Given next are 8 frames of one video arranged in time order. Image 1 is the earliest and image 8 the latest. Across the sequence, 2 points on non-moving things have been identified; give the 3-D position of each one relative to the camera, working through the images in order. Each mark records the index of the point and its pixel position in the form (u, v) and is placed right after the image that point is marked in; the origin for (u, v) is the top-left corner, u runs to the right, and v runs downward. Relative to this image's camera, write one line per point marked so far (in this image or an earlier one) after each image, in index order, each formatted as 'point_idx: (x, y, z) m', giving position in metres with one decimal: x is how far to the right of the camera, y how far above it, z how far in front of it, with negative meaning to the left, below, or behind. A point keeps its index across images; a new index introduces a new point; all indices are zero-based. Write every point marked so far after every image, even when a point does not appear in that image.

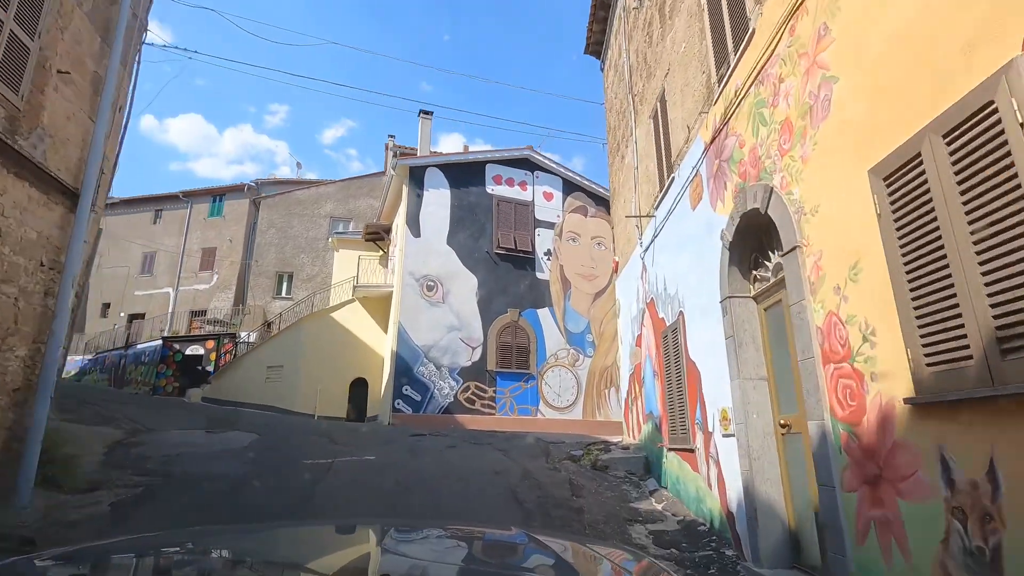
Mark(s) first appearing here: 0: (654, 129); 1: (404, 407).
0: (+2.2, +2.5, +8.1) m
1: (-3.1, -3.5, +15.1) m
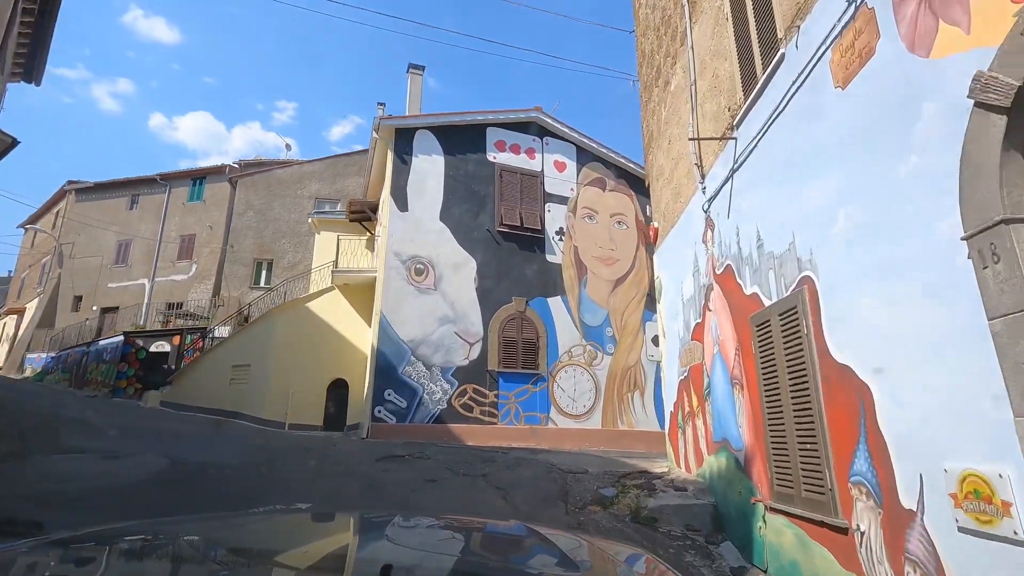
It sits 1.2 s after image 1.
0: (+2.2, +2.8, +5.3) m
1: (-2.9, -3.1, +12.4) m
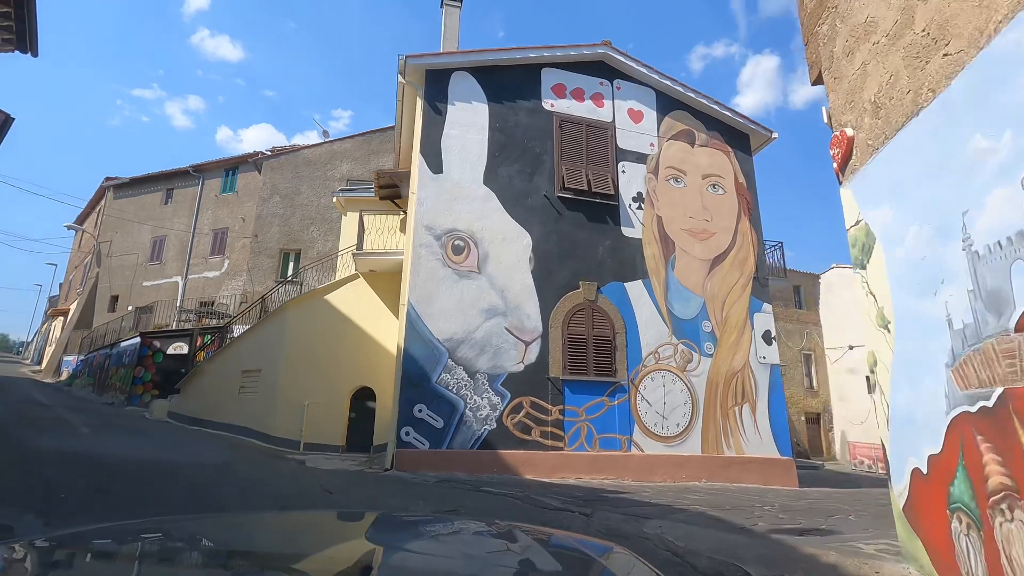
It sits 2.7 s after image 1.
0: (+2.6, +3.2, +1.8) m
1: (-1.7, -2.7, +9.3) m
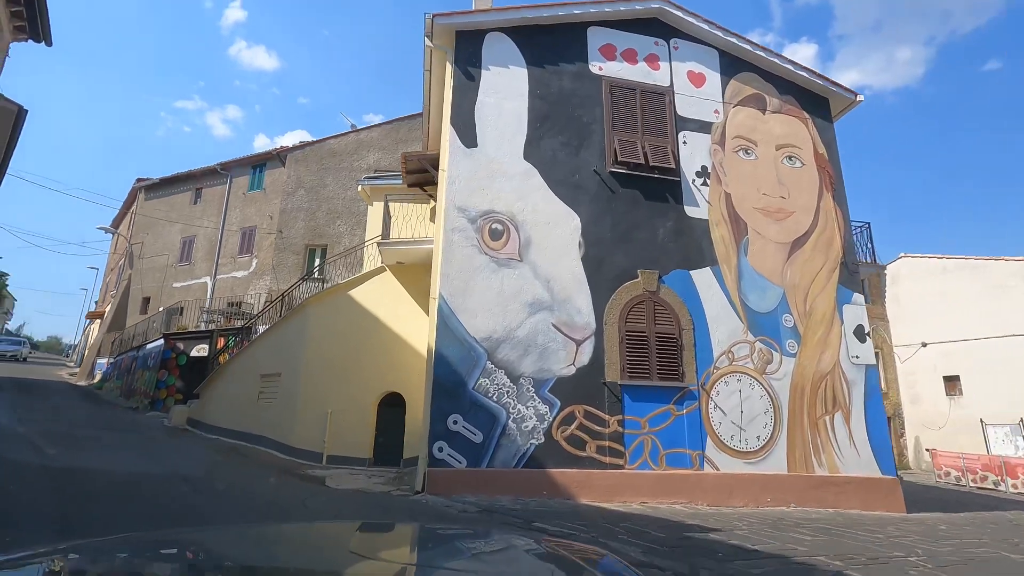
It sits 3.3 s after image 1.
0: (+2.9, +3.4, +0.1) m
1: (-0.9, -2.6, +7.9) m
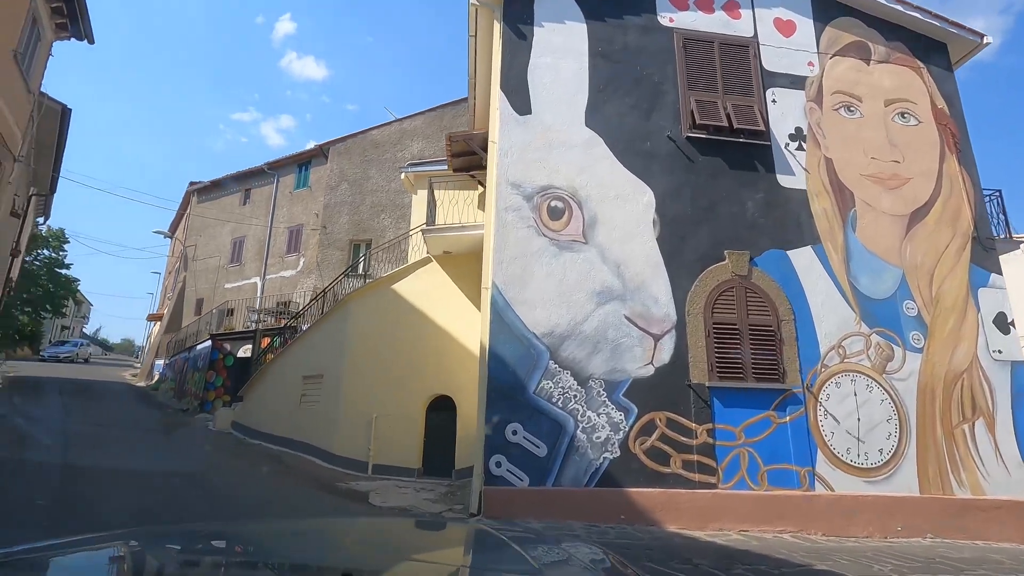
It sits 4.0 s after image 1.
0: (+3.0, +3.6, -1.4) m
1: (0.0, -2.4, +6.7) m
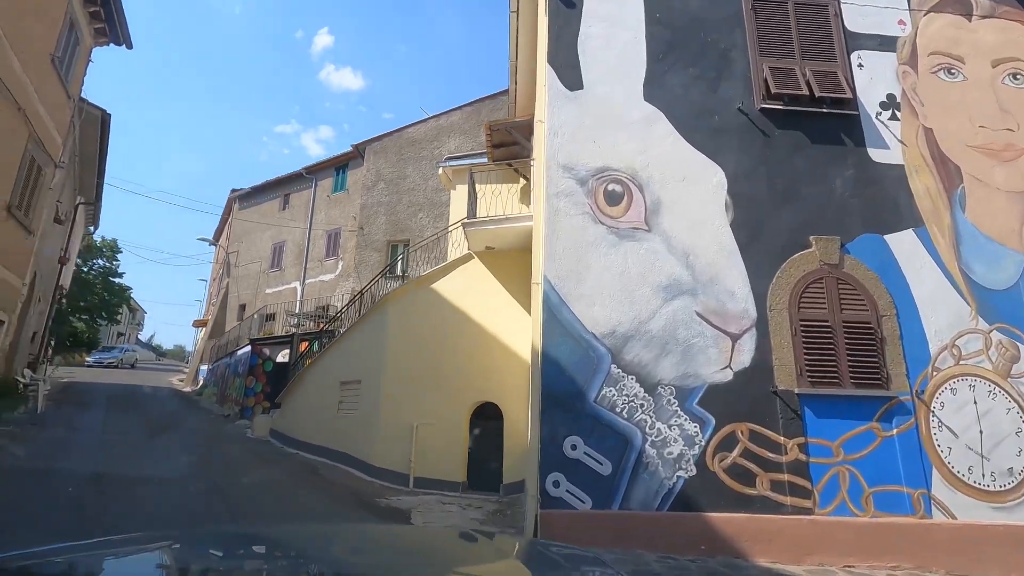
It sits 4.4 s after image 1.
0: (+3.0, +3.8, -2.4) m
1: (+0.7, -2.3, +5.9) m
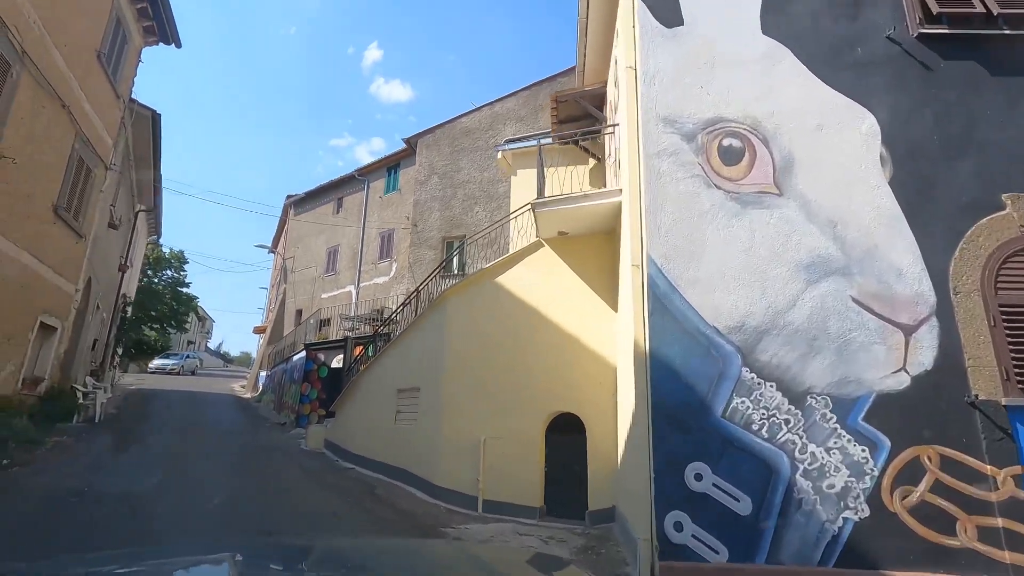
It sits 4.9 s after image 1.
0: (+2.9, +4.1, -4.0) m
1: (+1.6, -2.2, +4.4) m
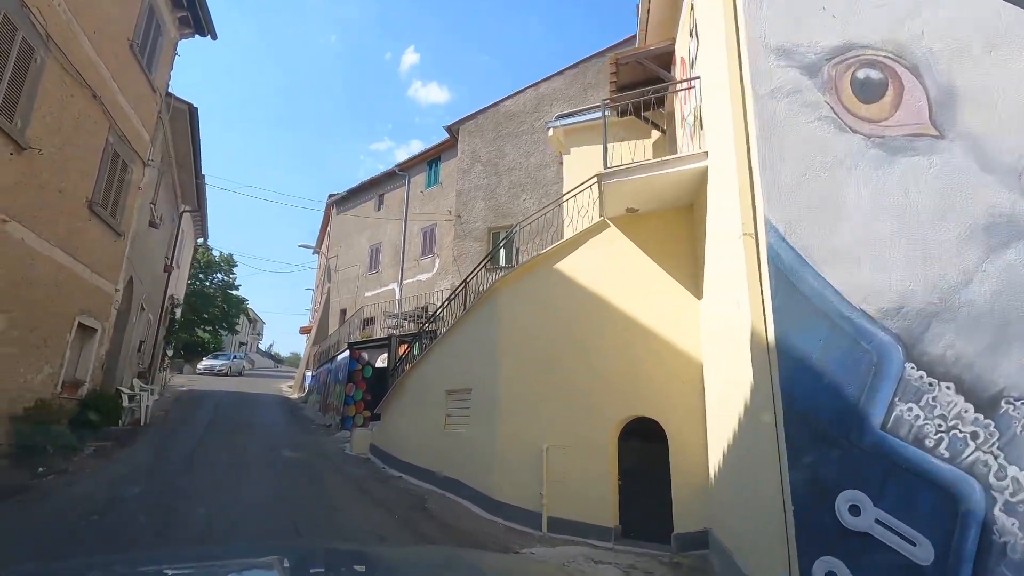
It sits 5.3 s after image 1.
0: (+2.8, +4.2, -5.2) m
1: (+2.2, -2.0, +3.3) m
